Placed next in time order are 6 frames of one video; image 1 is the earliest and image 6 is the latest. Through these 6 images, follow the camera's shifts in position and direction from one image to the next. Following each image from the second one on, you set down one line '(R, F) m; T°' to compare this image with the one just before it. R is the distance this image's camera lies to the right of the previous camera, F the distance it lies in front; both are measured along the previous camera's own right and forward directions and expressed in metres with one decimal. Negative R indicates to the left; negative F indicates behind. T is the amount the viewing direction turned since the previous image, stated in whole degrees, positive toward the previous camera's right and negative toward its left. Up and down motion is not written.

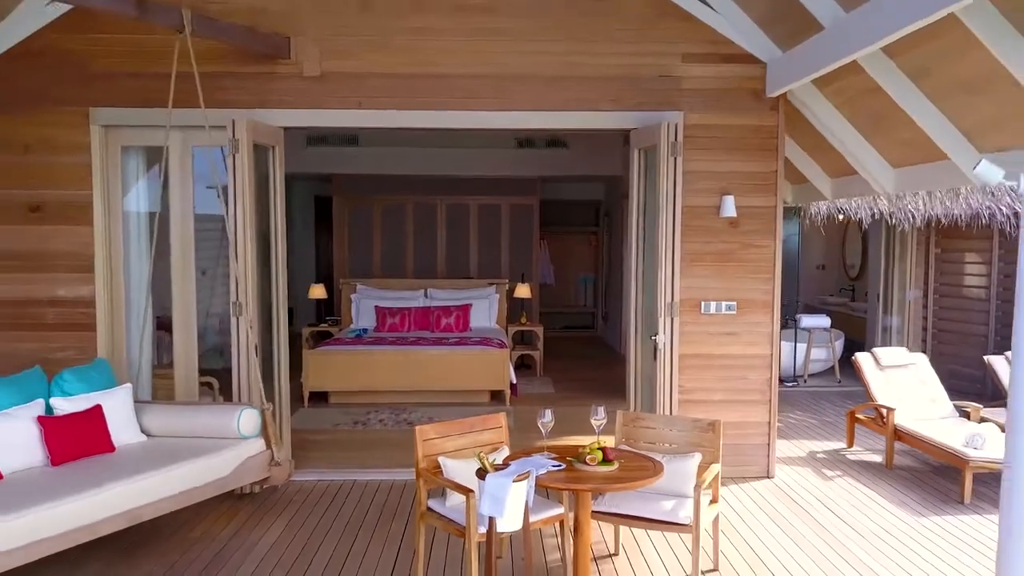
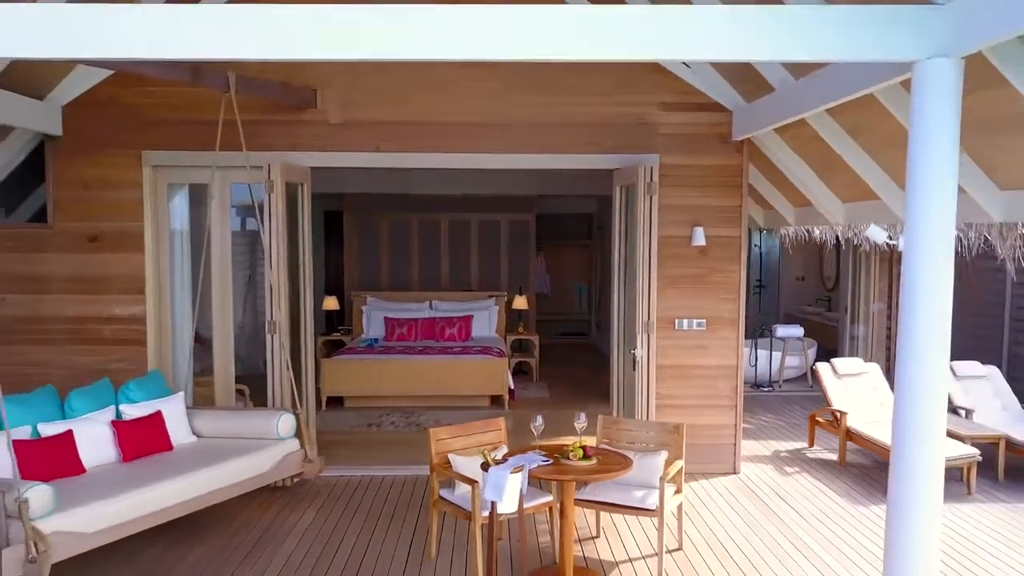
(0.0, -0.7) m; 0°
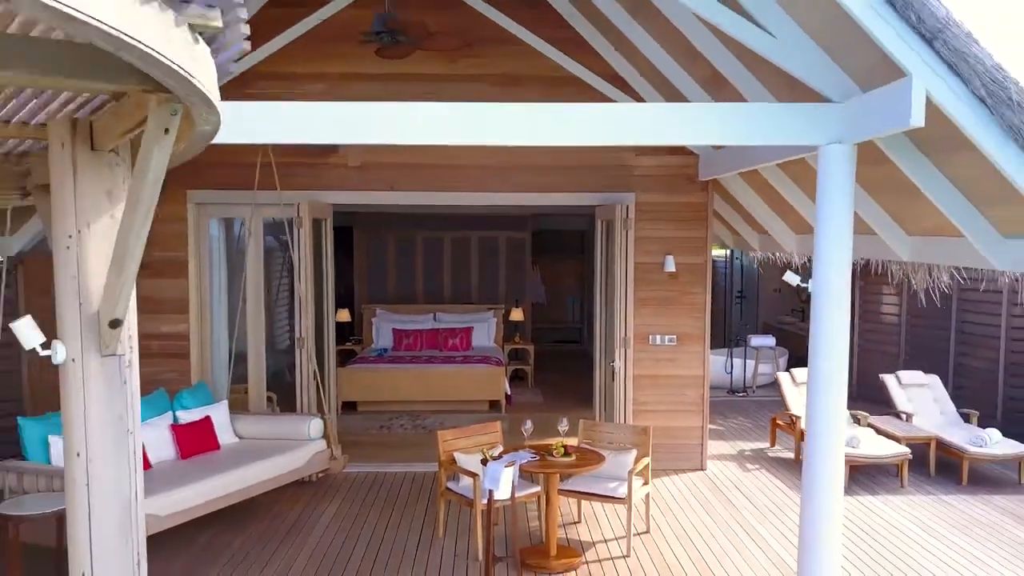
(0.0, -0.8) m; 0°
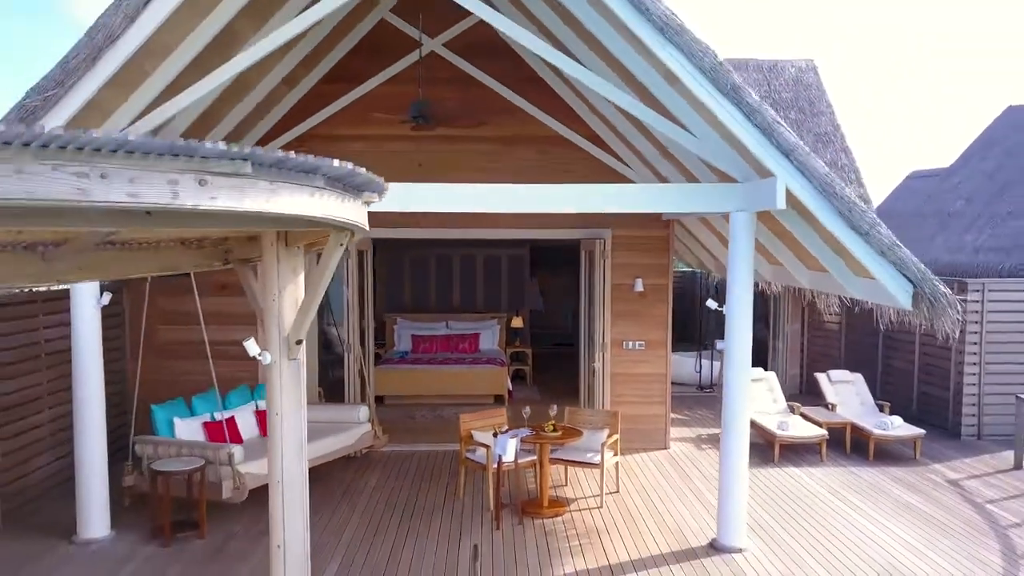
(0.0, -1.6) m; 0°
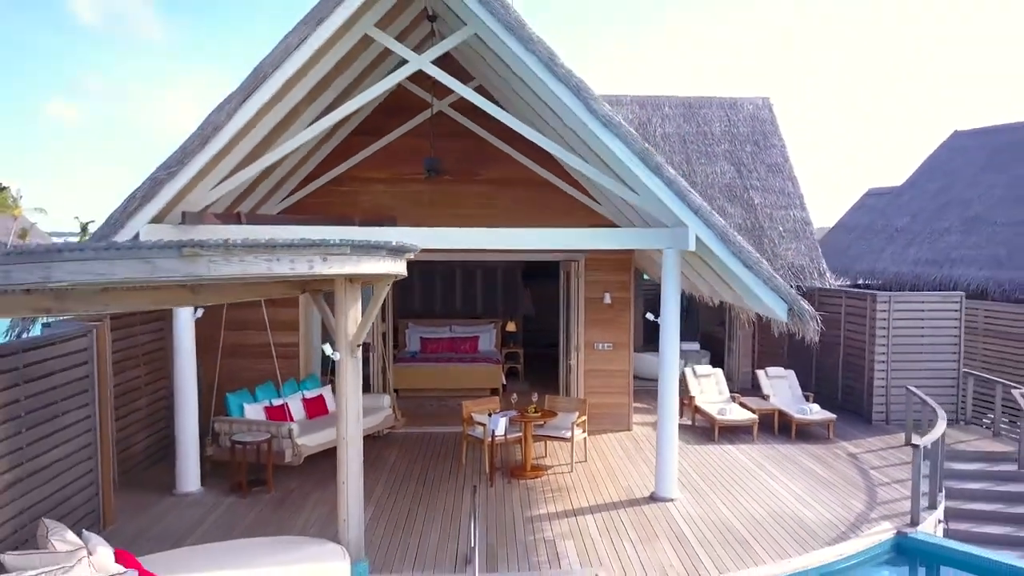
(+0.1, -1.8) m; 0°
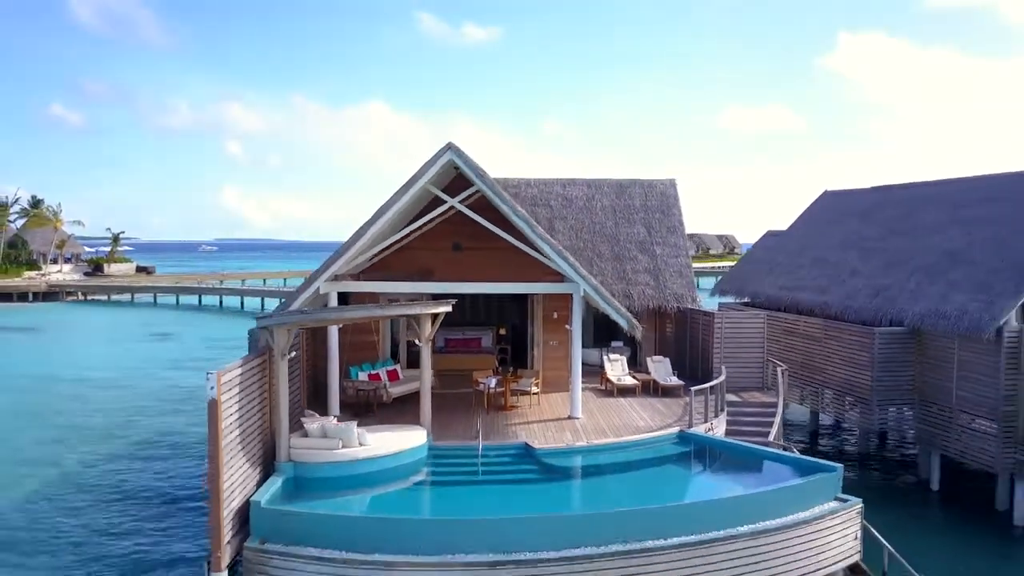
(+0.3, -7.1) m; 0°
